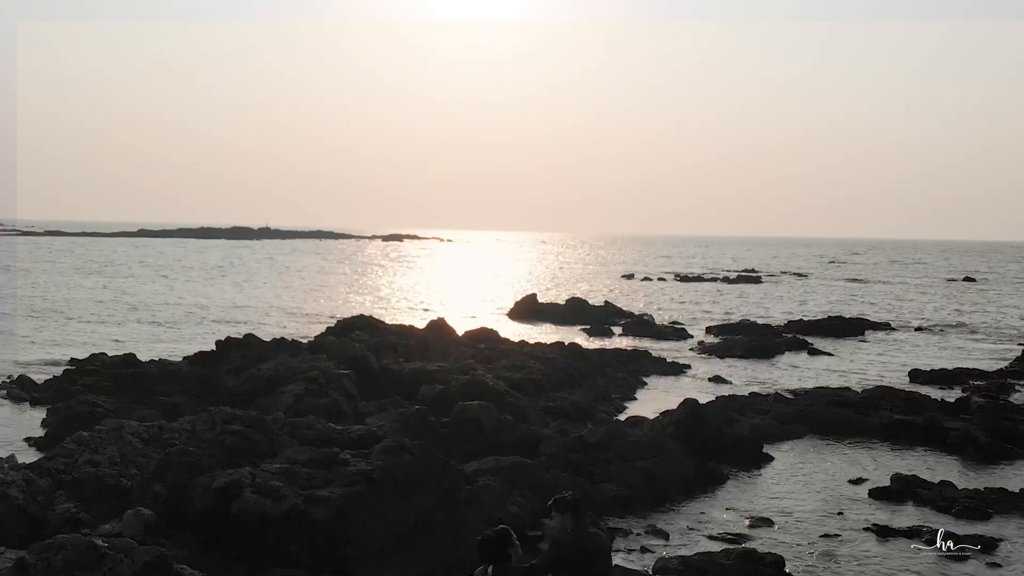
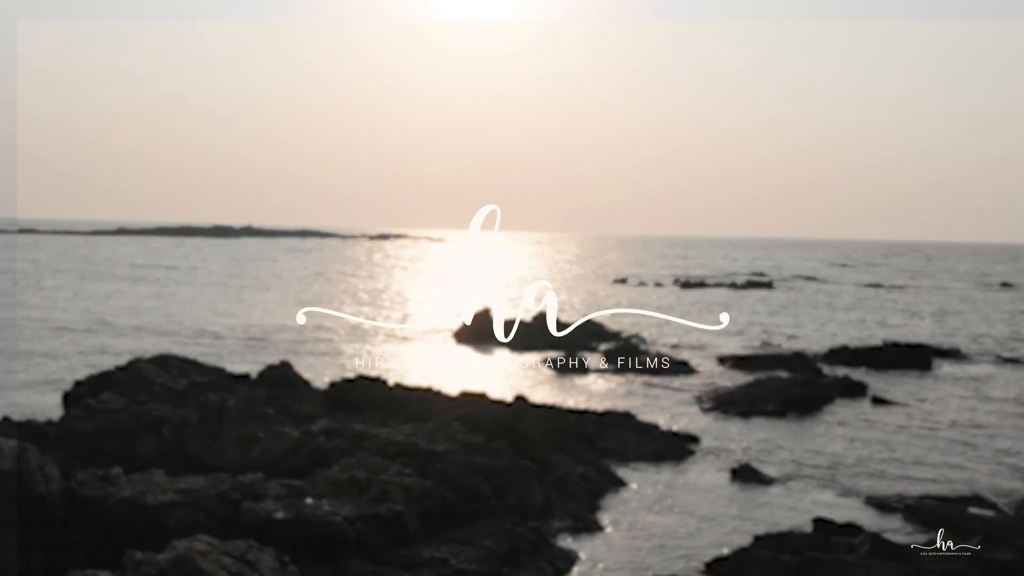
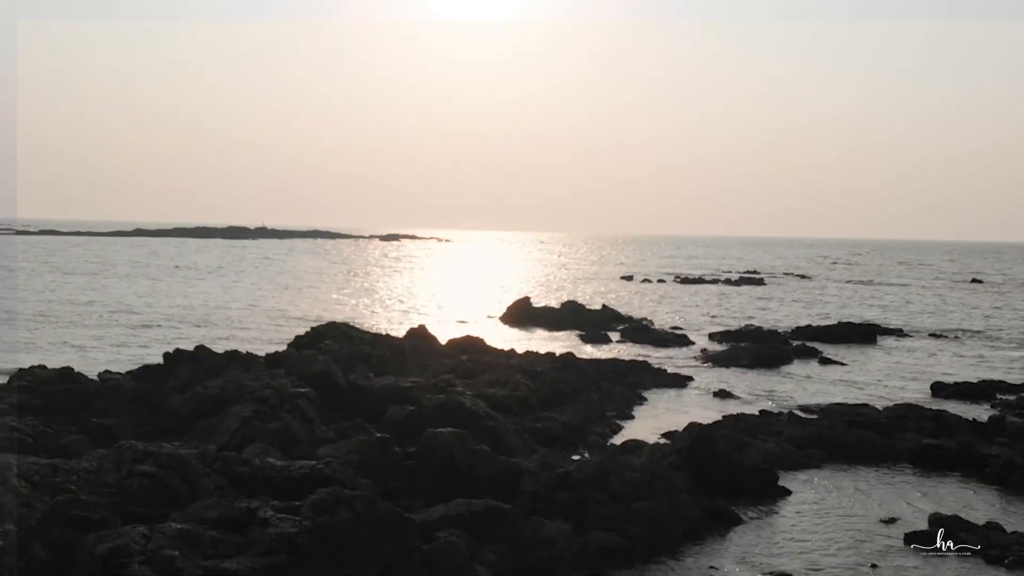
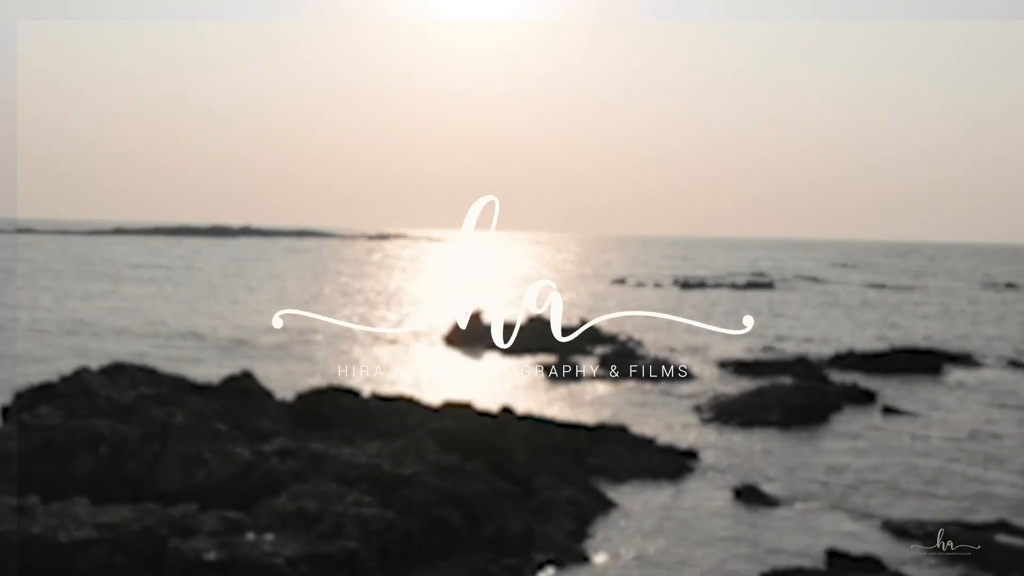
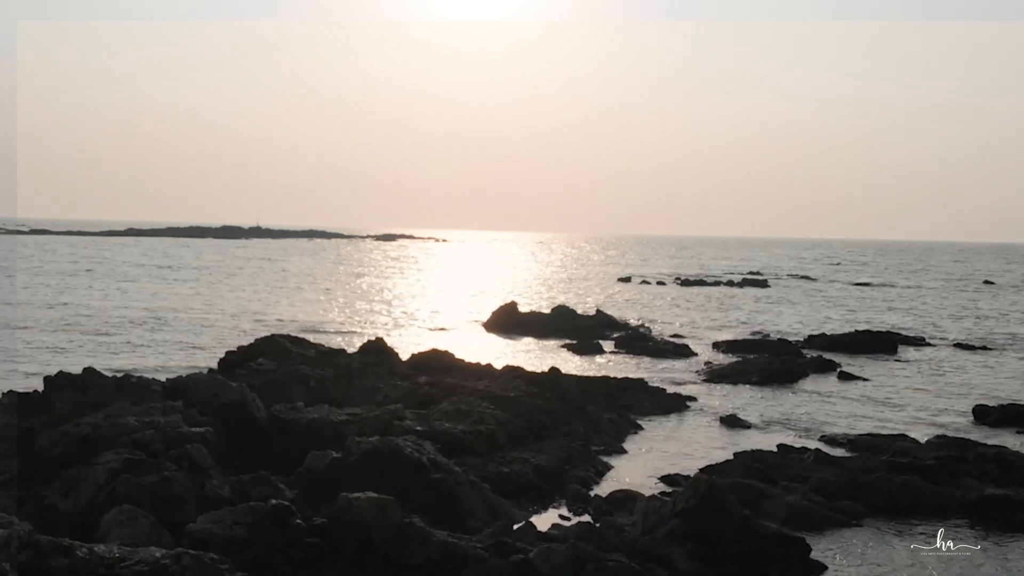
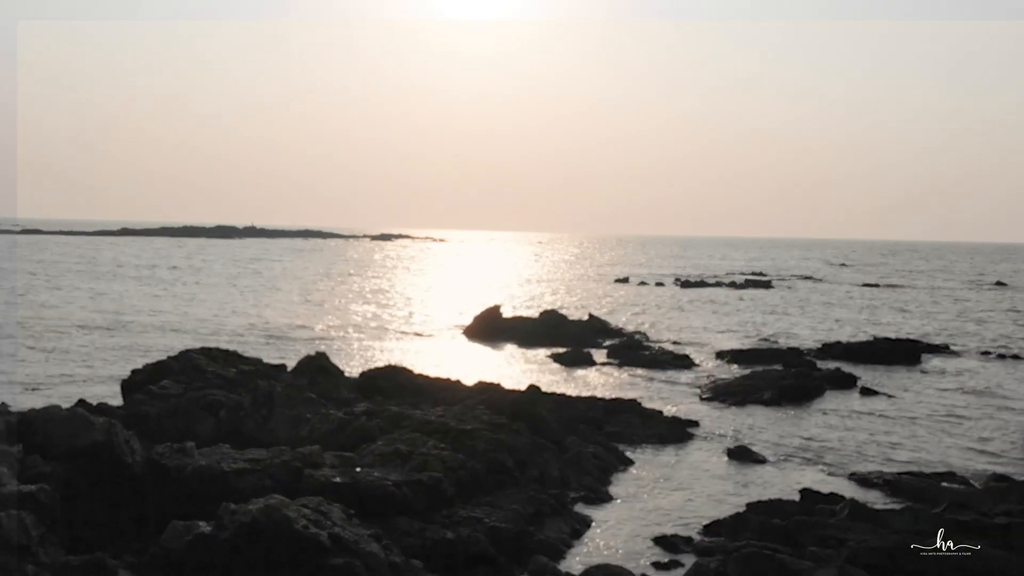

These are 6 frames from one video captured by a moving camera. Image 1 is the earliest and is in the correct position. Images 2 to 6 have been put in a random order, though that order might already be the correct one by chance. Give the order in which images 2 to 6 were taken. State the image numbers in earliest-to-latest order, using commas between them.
3, 5, 6, 2, 4
